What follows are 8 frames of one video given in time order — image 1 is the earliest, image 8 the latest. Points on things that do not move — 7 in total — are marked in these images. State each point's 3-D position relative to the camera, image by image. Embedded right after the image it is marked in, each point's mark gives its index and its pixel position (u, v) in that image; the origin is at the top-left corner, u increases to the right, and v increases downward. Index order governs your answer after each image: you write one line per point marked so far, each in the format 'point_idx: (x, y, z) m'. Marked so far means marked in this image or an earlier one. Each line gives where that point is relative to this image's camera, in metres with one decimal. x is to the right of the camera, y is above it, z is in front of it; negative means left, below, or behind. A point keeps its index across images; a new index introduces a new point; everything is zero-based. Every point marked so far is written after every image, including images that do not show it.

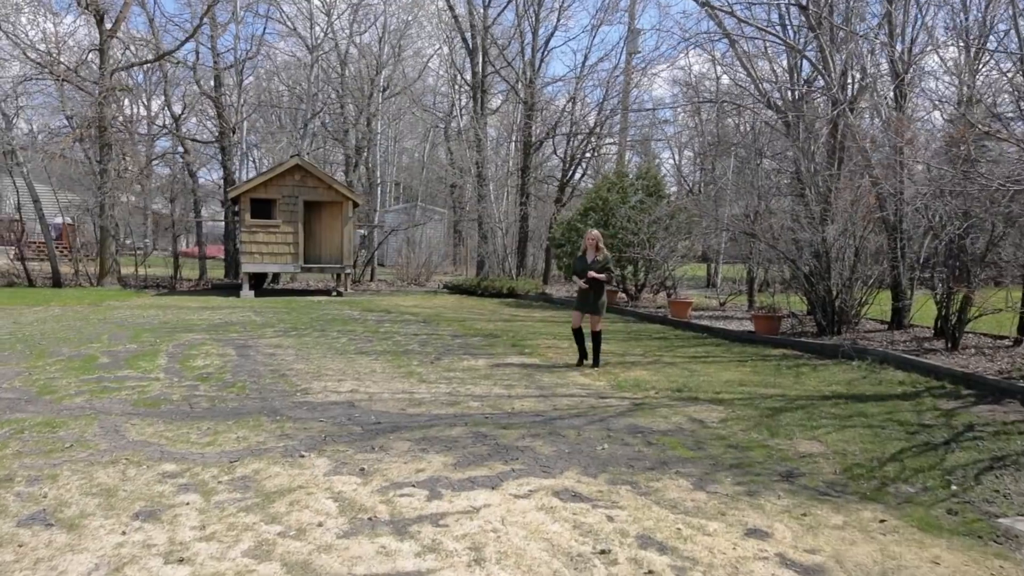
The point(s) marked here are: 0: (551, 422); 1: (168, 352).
0: (+0.3, -1.0, +5.4) m
1: (-3.9, -0.7, +8.2) m
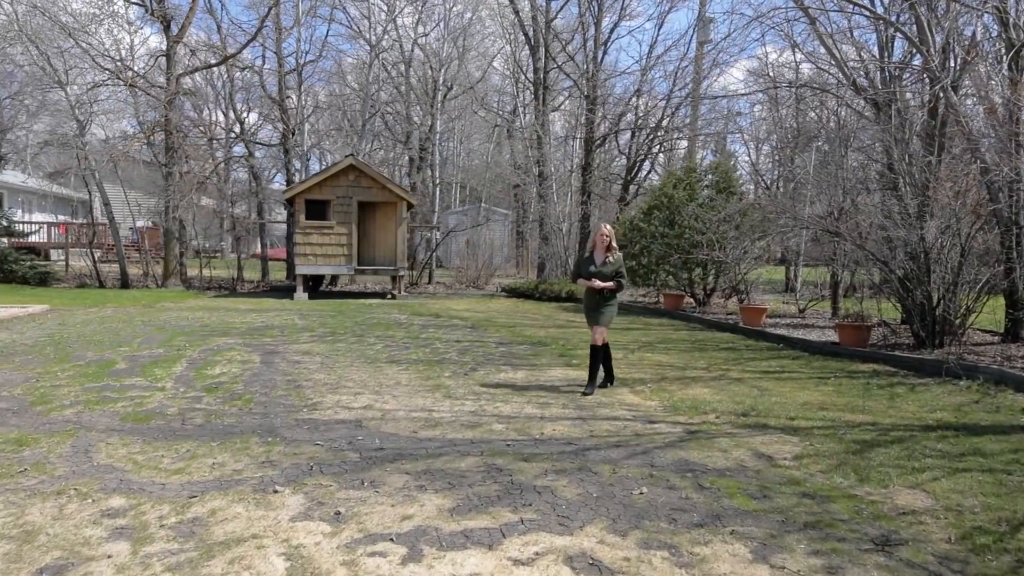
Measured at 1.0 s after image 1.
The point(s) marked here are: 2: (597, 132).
0: (+0.5, -1.1, +4.5) m
1: (-3.5, -0.7, +7.7) m
2: (+2.3, +4.2, +19.2) m
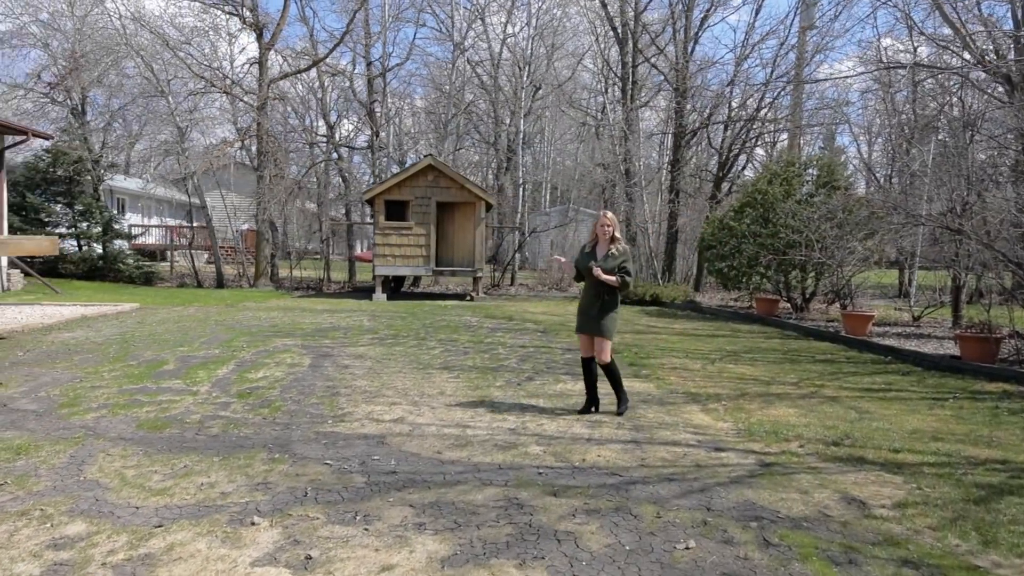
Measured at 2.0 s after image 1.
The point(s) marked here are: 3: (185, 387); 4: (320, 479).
0: (+0.6, -1.1, +3.8) m
1: (-2.8, -0.7, +7.5) m
2: (+4.5, +4.1, +18.1) m
3: (-2.8, -0.8, +6.0) m
4: (-1.1, -1.1, +3.9) m
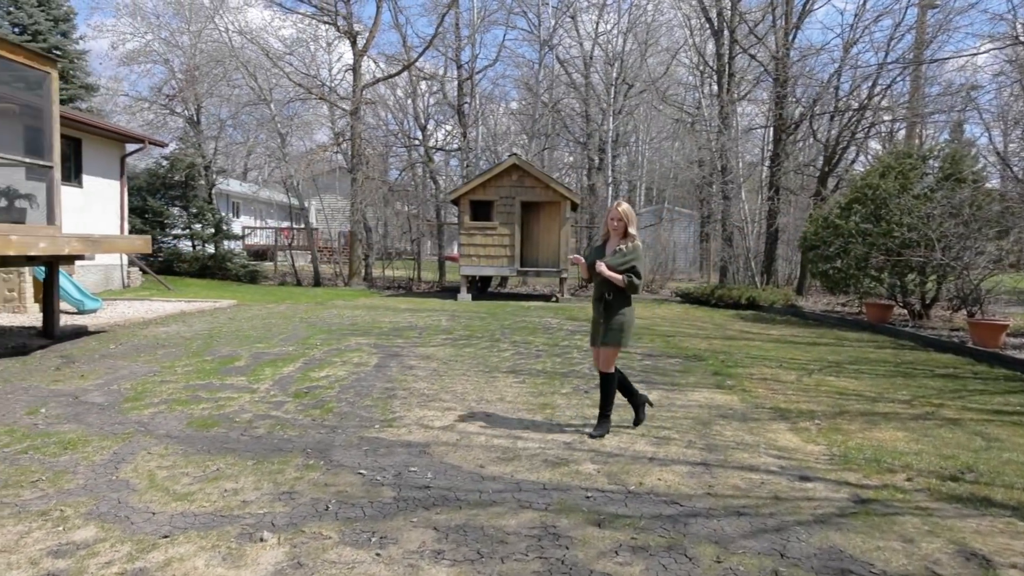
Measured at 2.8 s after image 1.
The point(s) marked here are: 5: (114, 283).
0: (+0.8, -1.1, +3.3) m
1: (-2.1, -0.7, +7.4) m
2: (+6.7, +4.0, +16.9) m
3: (-2.2, -0.8, +5.9) m
4: (-0.8, -1.0, +3.6) m
5: (-8.2, +0.1, +14.5) m
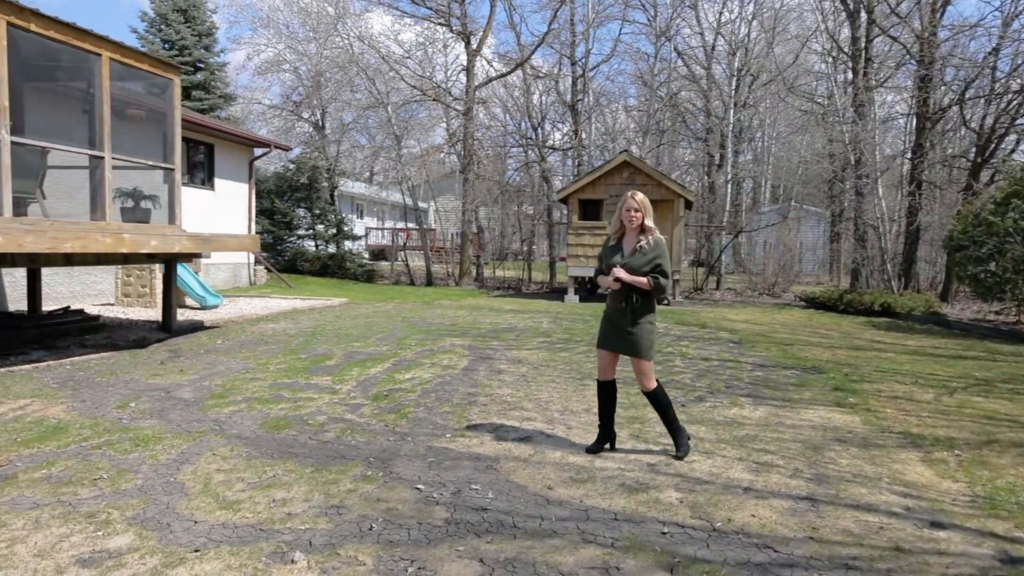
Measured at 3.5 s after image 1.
0: (+1.0, -1.1, +2.7) m
1: (-1.1, -0.7, +7.3) m
2: (+9.2, +3.9, +15.2) m
3: (-1.5, -0.8, +5.9) m
4: (-0.5, -1.0, +3.3) m
5: (-6.0, +0.2, +15.3) m
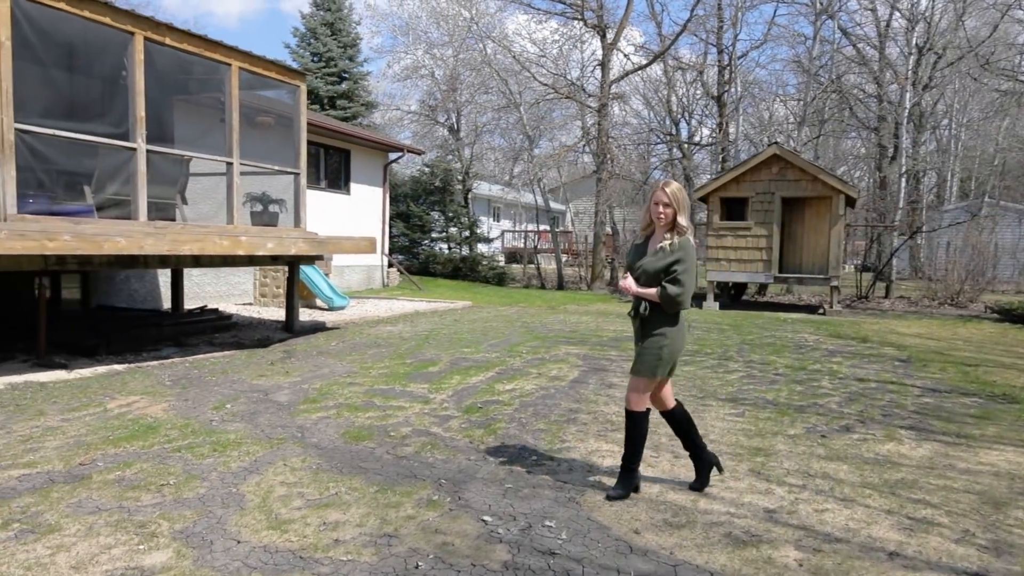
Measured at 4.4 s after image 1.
0: (+1.2, -1.1, +2.0) m
1: (0.0, -0.7, +6.9) m
2: (+11.8, +3.7, +12.5) m
3: (-0.7, -0.8, +5.6) m
4: (-0.2, -1.1, +2.9) m
5: (-3.1, +0.1, +15.8) m
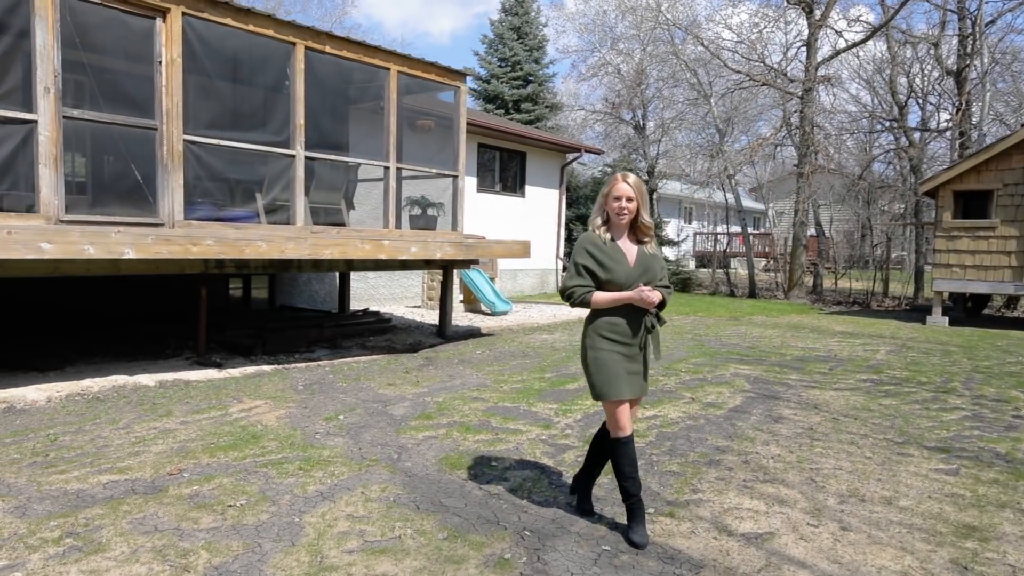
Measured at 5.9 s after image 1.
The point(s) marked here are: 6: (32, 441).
0: (+1.1, -1.2, +1.0) m
1: (+1.4, -0.8, +6.1) m
2: (+14.3, +3.4, +8.2) m
3: (+0.3, -0.9, +5.0) m
4: (0.0, -1.1, +2.3) m
5: (+0.9, 0.0, +15.5) m
6: (-2.7, -0.8, +3.9) m
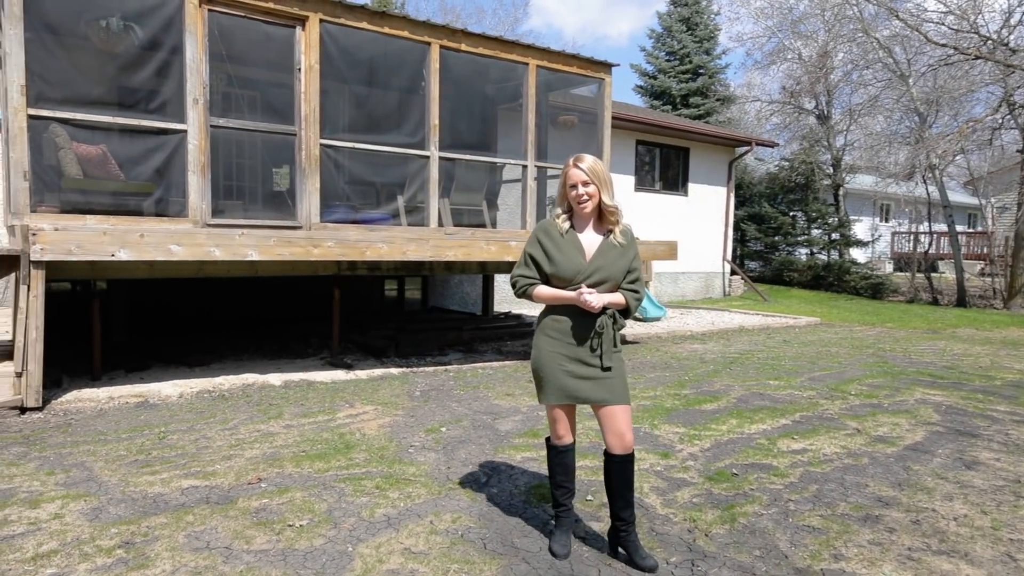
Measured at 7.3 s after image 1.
0: (+0.8, -1.2, +0.3) m
1: (+2.3, -0.8, +5.1) m
2: (+15.4, +3.3, +3.9) m
3: (+1.1, -0.9, +4.3) m
4: (+0.1, -1.1, +1.8) m
5: (+4.2, -0.1, +14.3) m
6: (-2.1, -0.8, +4.0) m
